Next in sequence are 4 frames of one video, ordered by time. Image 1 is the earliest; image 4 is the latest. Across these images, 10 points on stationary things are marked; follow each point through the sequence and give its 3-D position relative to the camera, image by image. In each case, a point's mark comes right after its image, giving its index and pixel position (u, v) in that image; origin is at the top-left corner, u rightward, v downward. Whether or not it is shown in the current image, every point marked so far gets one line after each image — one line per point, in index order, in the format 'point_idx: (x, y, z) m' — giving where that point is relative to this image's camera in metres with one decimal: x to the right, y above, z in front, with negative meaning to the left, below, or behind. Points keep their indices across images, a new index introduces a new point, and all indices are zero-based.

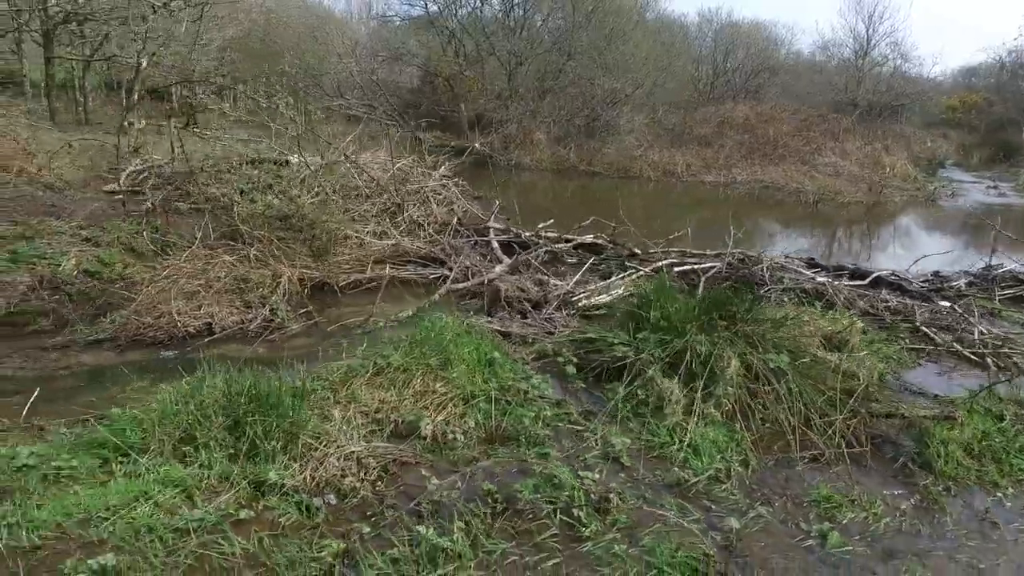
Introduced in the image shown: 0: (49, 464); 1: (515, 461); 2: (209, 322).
0: (-2.9, -1.1, +3.9) m
1: (0.0, -1.1, +4.0) m
2: (-3.3, -0.4, +6.8) m
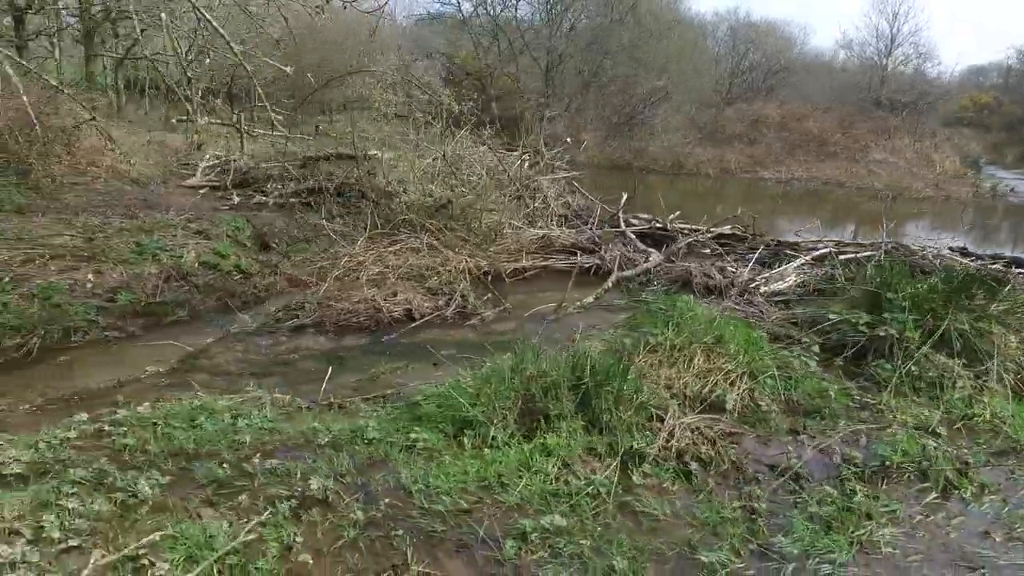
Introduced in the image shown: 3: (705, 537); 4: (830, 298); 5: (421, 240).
0: (-0.7, -1.0, +4.0) m
1: (+2.2, -1.0, +4.2) m
2: (-1.1, -0.2, +7.0) m
3: (+1.0, -1.3, +3.1) m
4: (+3.3, -0.1, +6.3) m
5: (-1.2, +0.6, +8.1) m
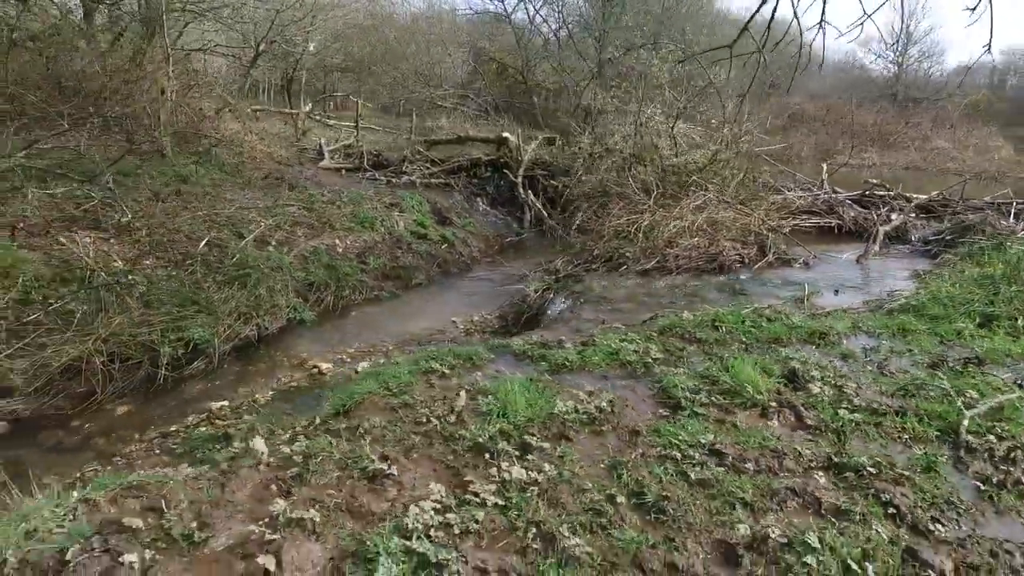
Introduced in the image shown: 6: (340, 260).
0: (+3.3, -0.3, +4.8) m
1: (+6.2, -0.3, +5.0) m
2: (+2.8, +0.4, +7.7) m
3: (+5.1, -0.6, +4.0) m
4: (+7.2, +0.6, +7.2) m
5: (+2.7, +1.3, +8.8) m
6: (-2.7, +0.4, +9.9) m
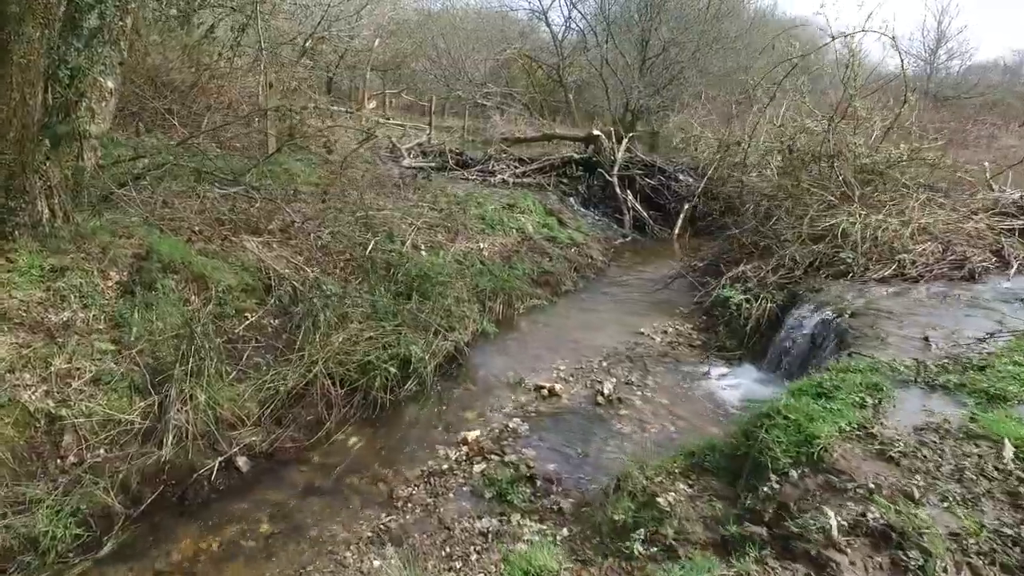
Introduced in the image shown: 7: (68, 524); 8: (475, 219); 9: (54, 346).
0: (+5.8, -0.4, +4.1) m
1: (+8.8, -0.4, +4.4) m
2: (+5.3, +0.3, +7.0) m
3: (+7.6, -0.7, +3.3) m
4: (+9.7, +0.5, +6.6) m
5: (+5.2, +1.2, +8.1) m
6: (-0.3, +0.3, +9.2) m
7: (-2.9, -1.5, +4.0) m
8: (-0.6, +1.2, +10.8) m
9: (-3.6, -0.5, +4.9) m
